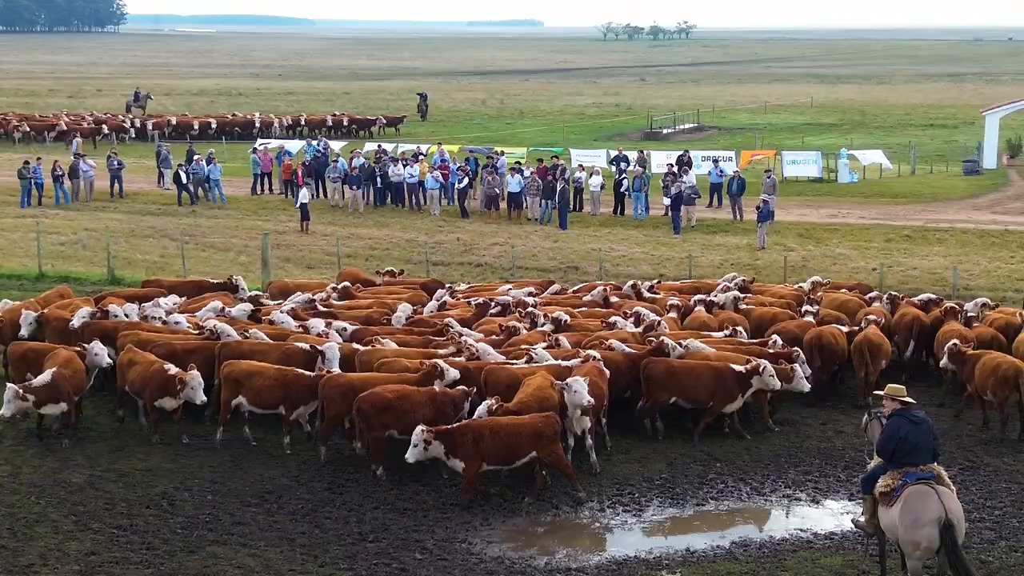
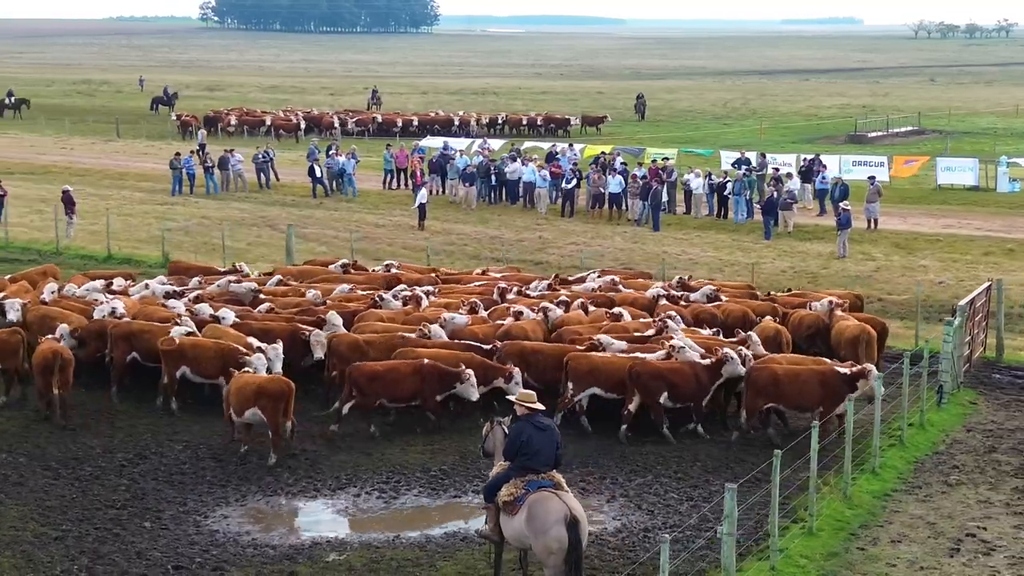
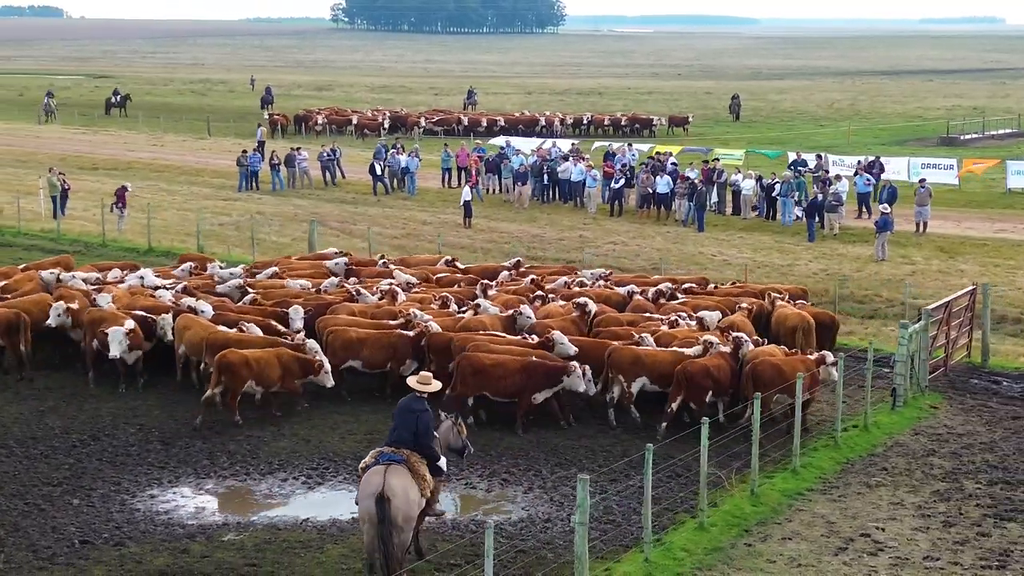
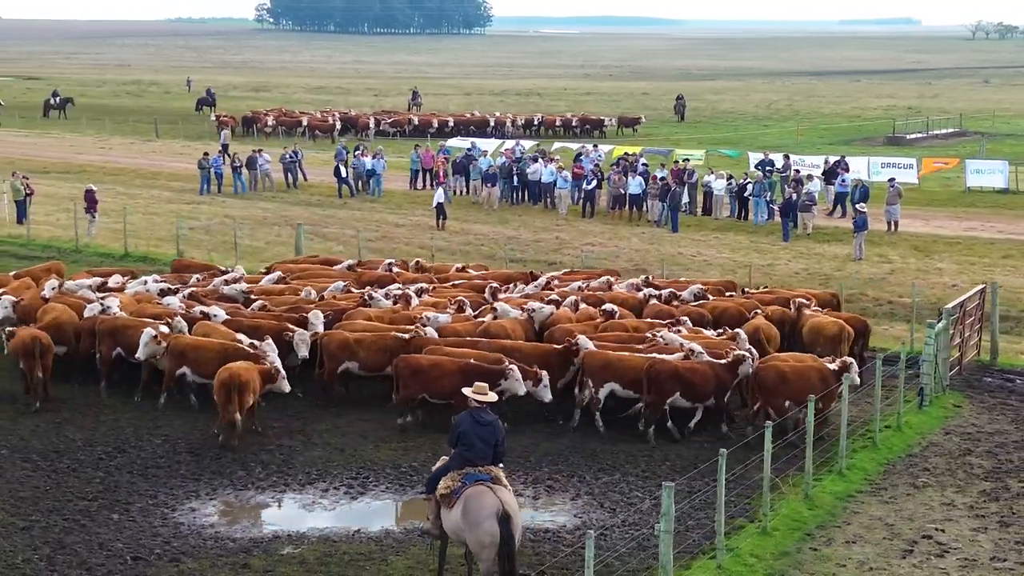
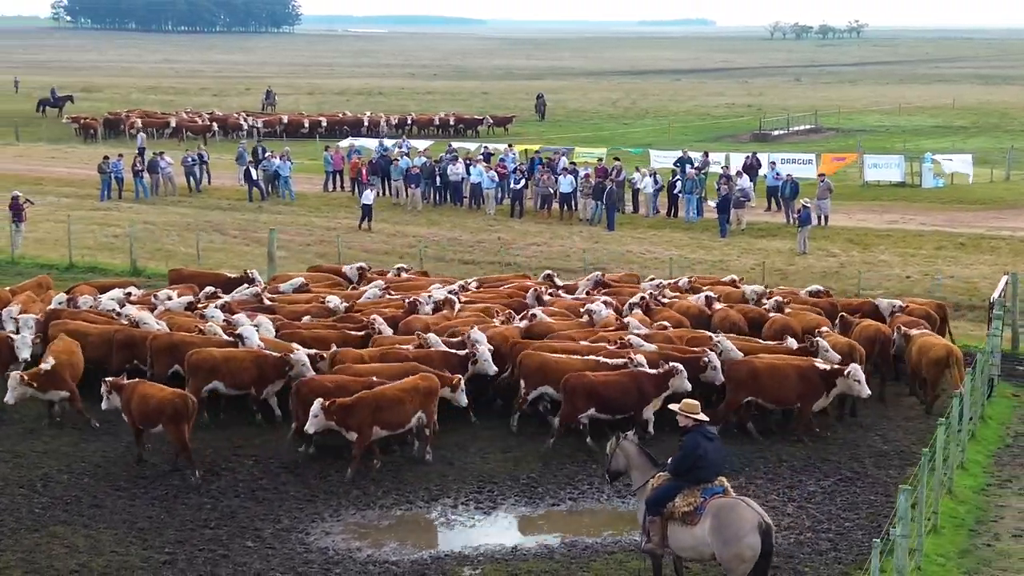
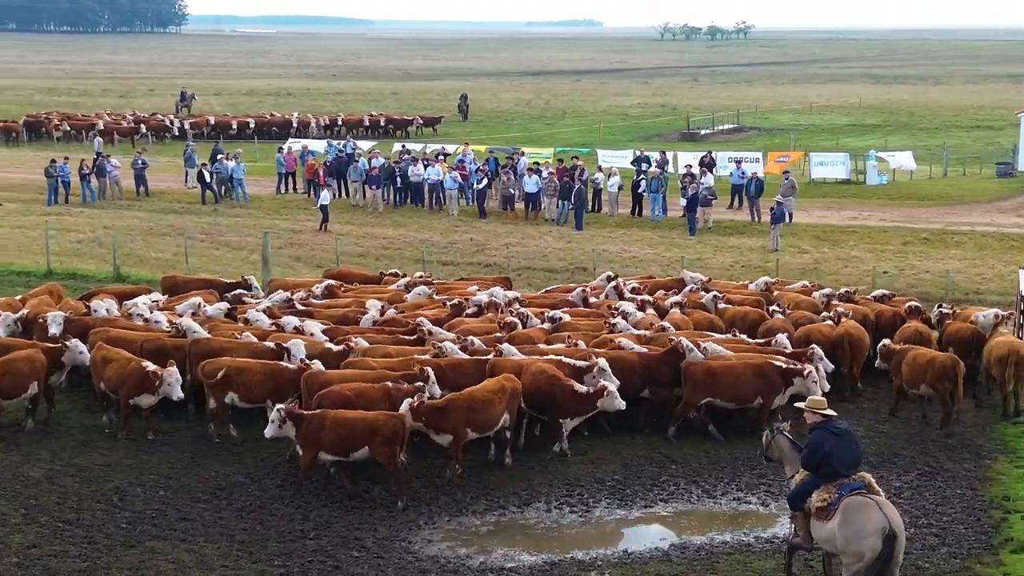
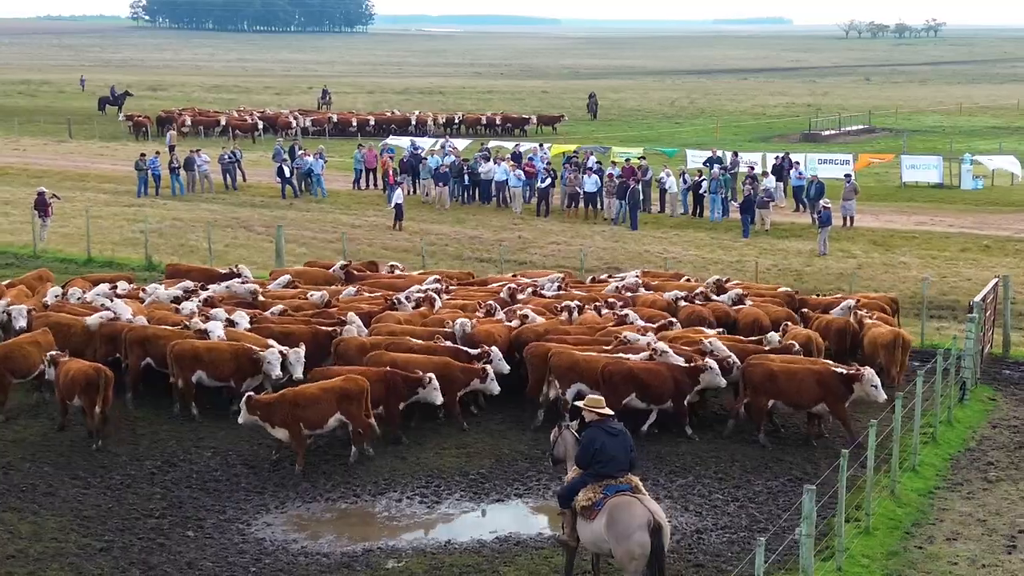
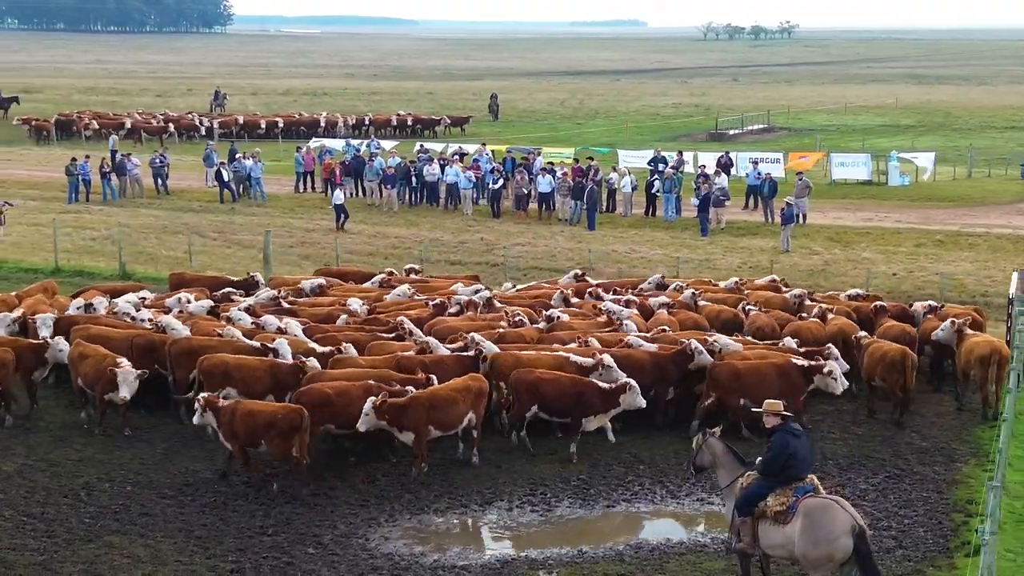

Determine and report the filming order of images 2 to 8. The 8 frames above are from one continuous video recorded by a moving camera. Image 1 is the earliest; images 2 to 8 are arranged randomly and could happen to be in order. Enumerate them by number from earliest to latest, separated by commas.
6, 8, 5, 7, 2, 4, 3
